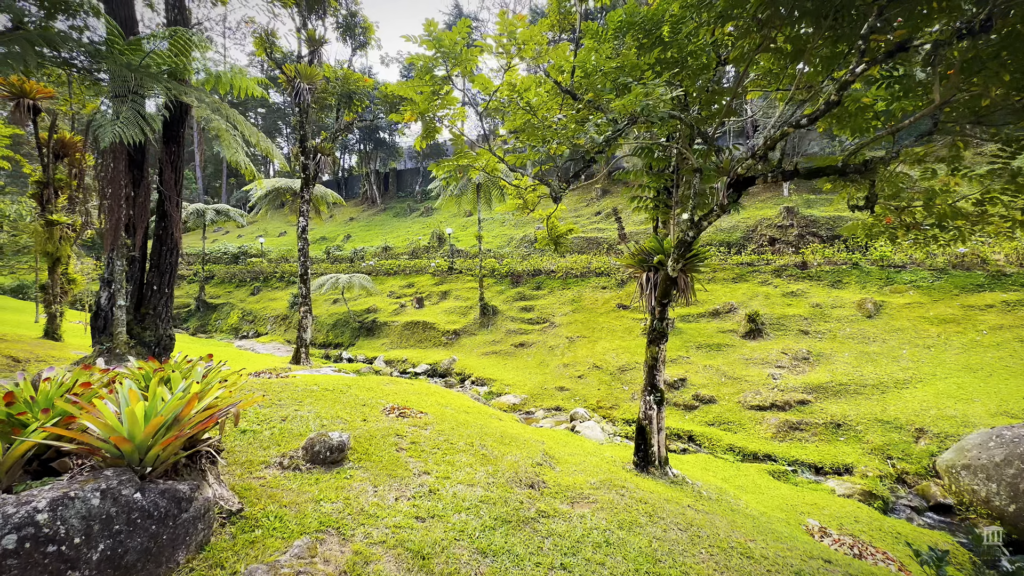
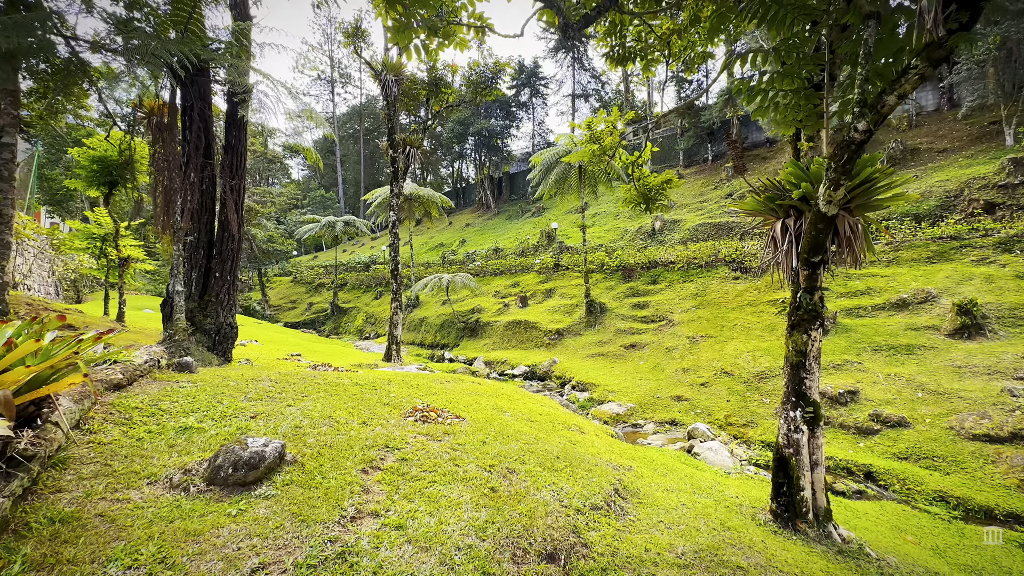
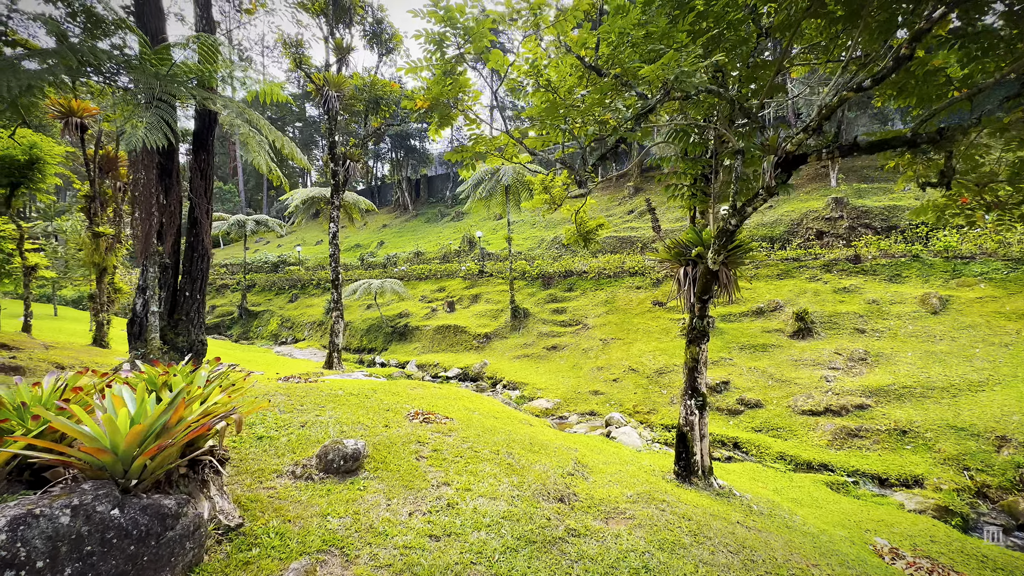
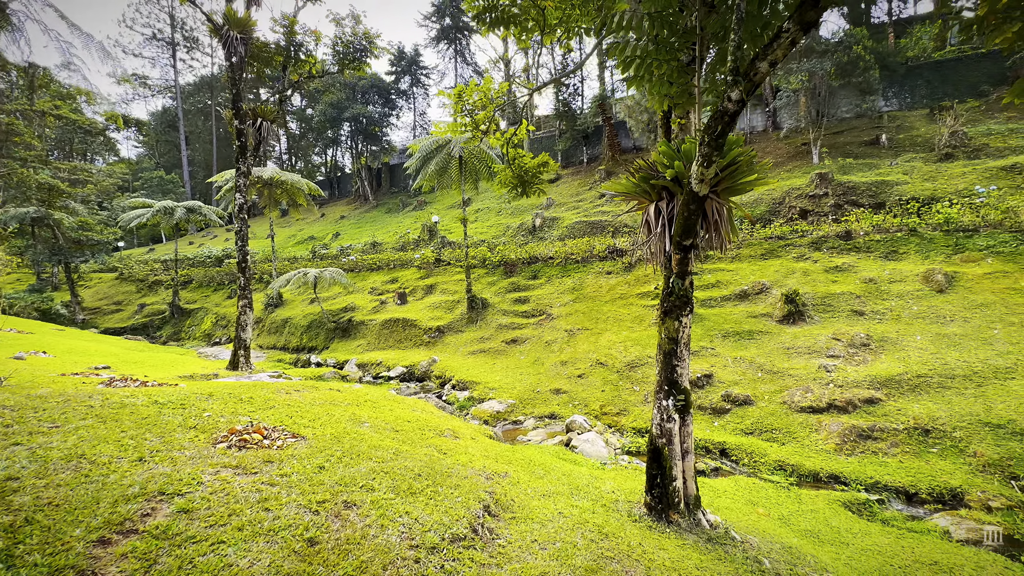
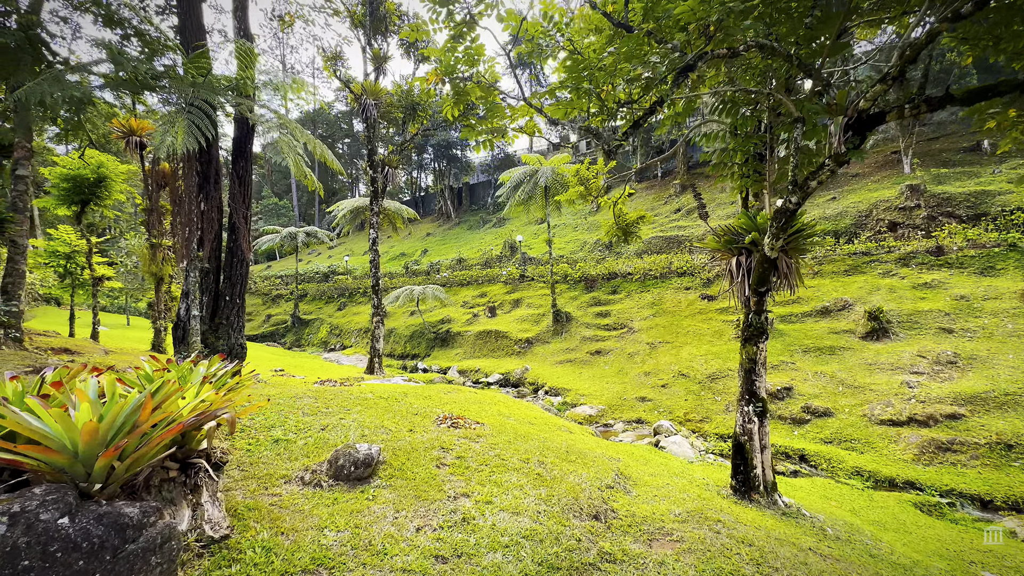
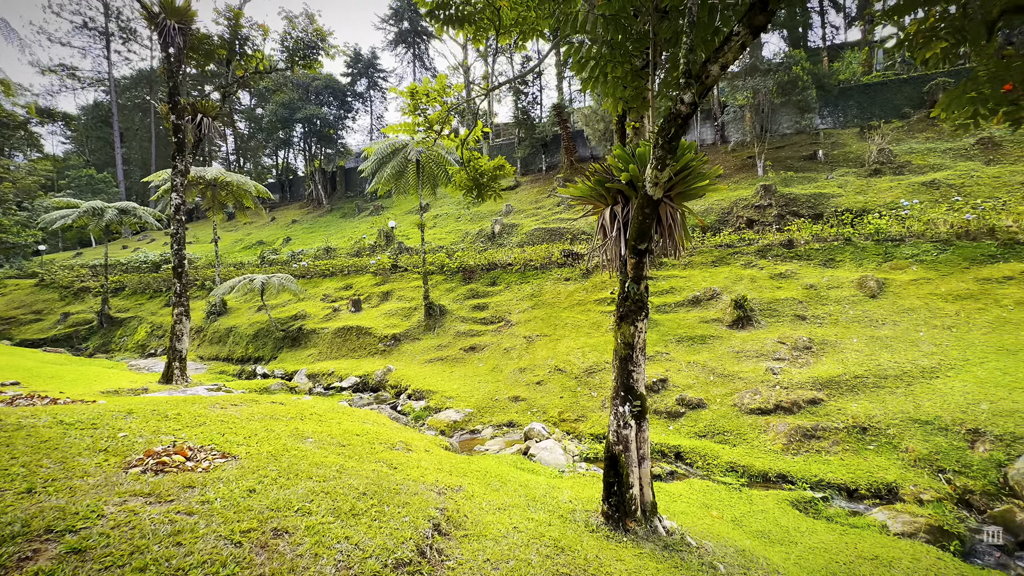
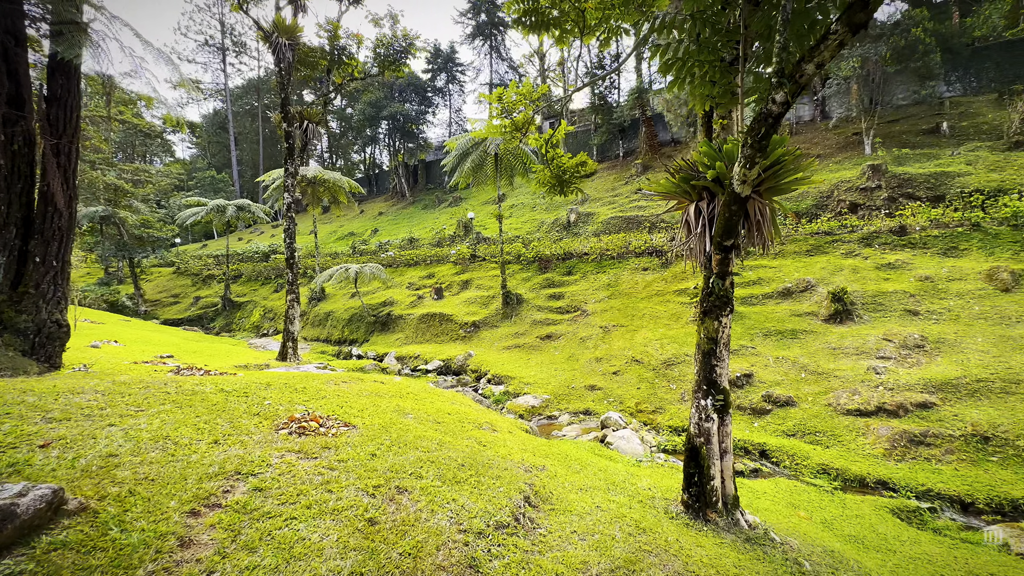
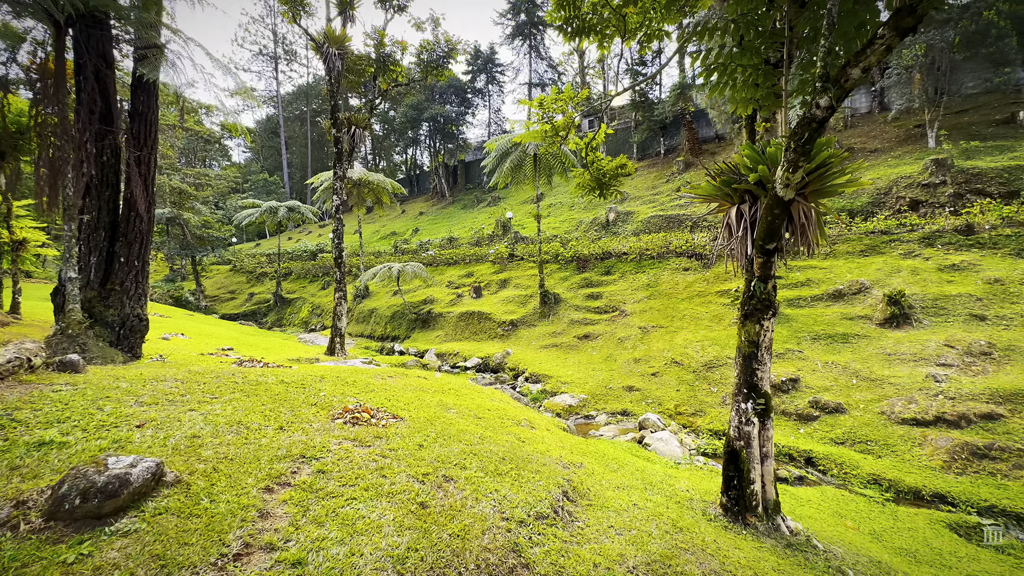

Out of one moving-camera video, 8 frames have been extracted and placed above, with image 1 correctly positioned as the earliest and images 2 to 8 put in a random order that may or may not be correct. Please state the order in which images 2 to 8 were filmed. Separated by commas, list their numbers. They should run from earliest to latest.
3, 5, 2, 8, 7, 4, 6
